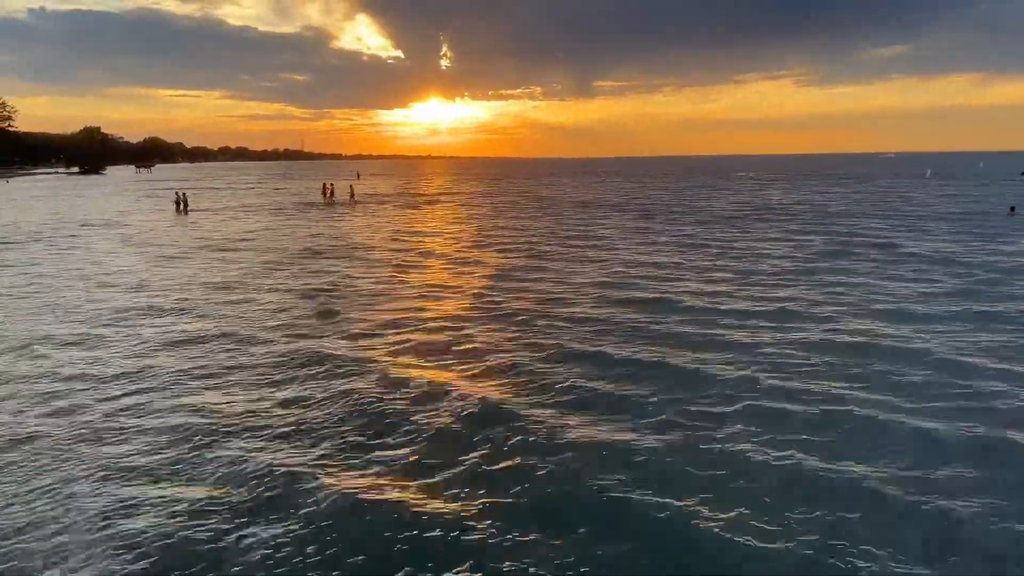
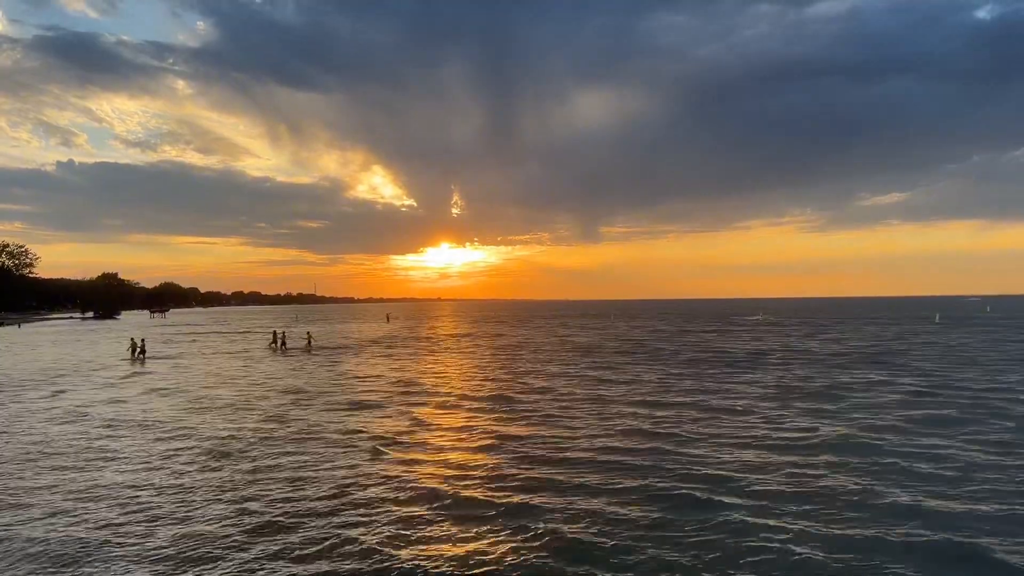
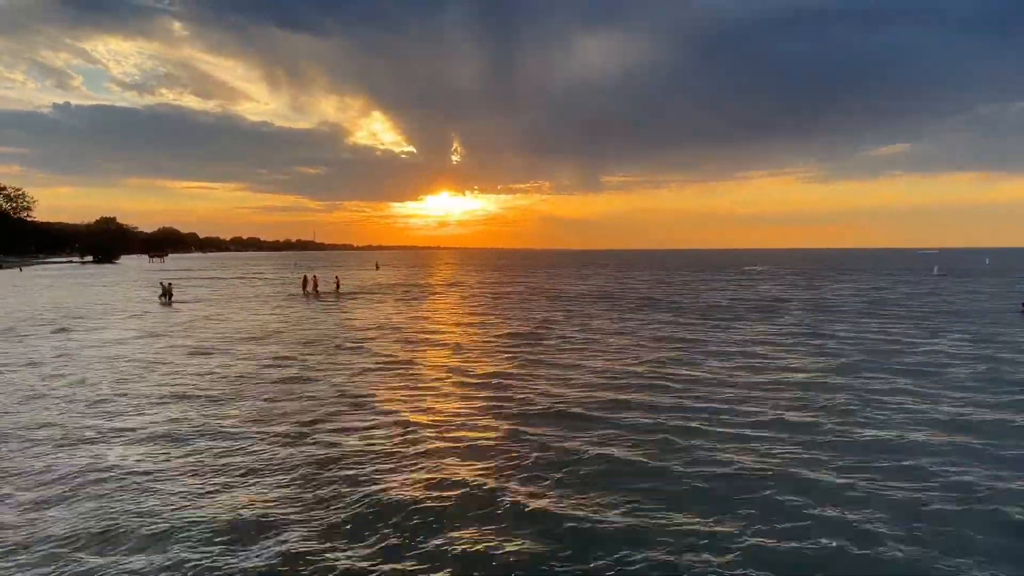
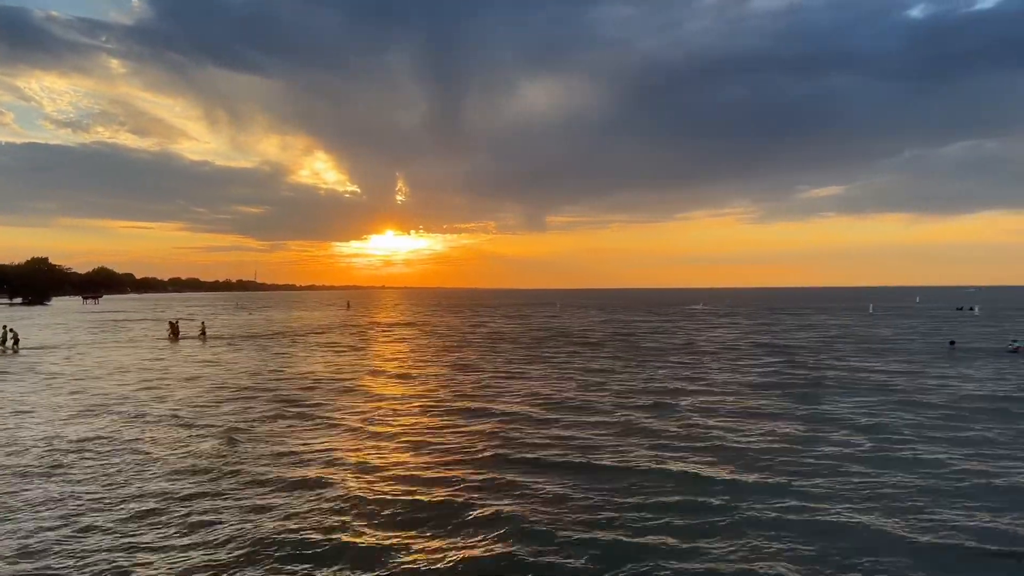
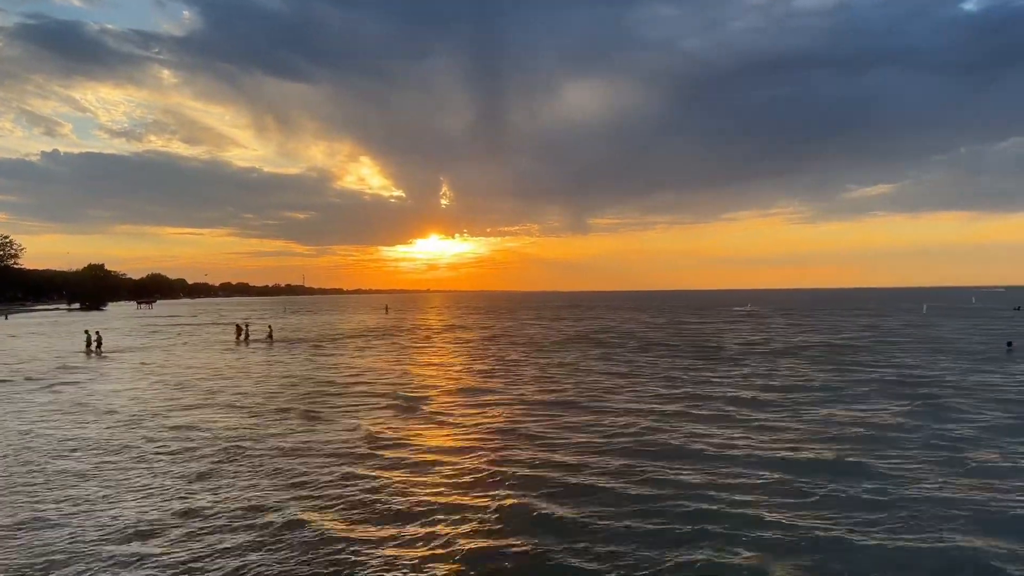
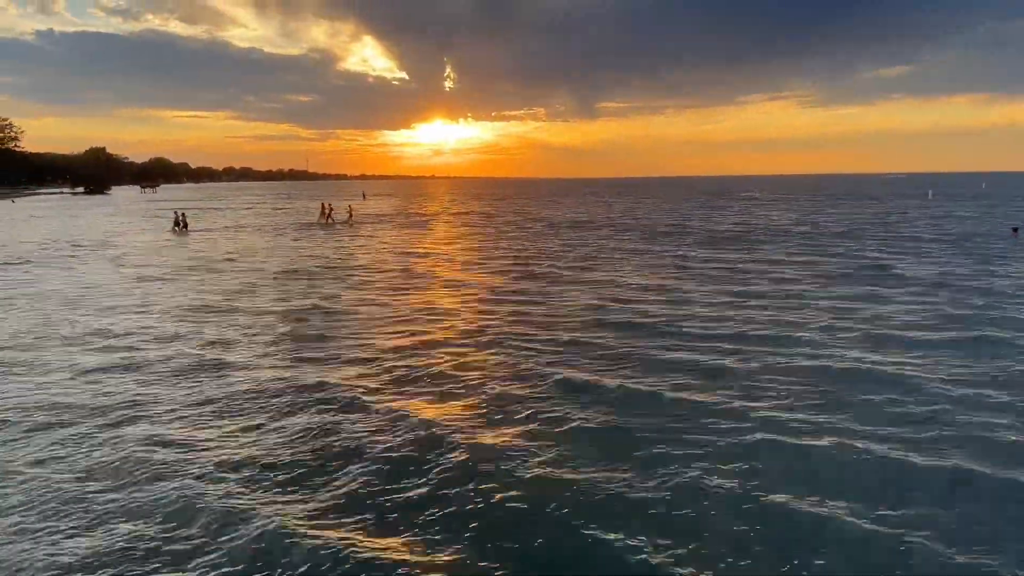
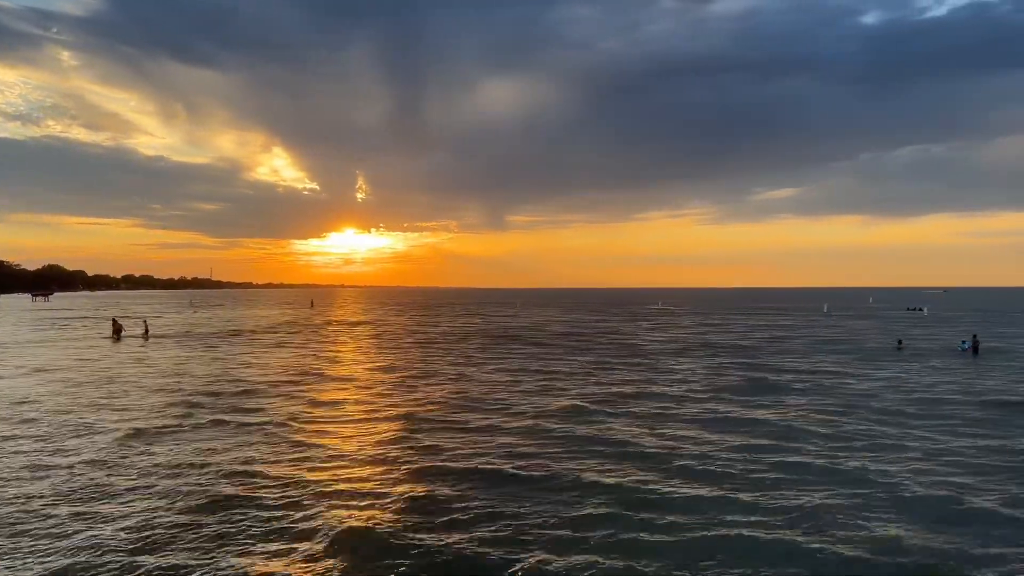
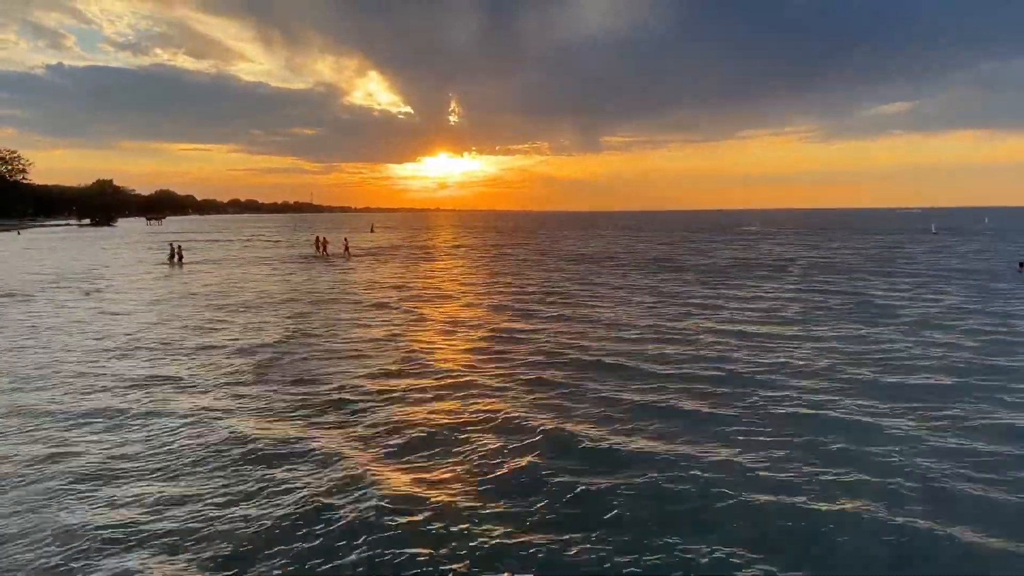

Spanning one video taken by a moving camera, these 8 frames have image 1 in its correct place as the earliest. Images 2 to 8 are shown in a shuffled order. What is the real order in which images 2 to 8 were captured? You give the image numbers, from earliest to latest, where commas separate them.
6, 8, 3, 2, 5, 4, 7
